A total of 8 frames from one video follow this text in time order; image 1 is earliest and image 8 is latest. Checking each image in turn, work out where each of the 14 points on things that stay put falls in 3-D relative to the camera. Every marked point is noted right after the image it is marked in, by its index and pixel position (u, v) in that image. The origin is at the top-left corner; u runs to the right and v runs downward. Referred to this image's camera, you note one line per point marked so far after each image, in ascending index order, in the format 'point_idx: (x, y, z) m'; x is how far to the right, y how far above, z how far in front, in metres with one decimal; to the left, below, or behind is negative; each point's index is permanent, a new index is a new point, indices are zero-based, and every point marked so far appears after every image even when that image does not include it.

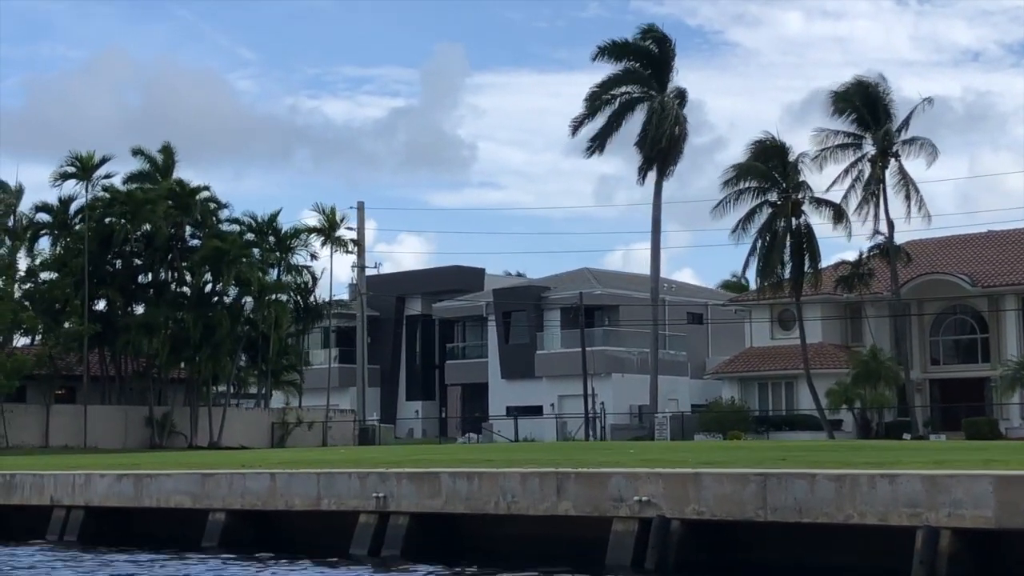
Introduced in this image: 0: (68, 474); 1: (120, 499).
0: (-5.7, -2.4, +18.0) m
1: (-4.9, -2.6, +17.4) m
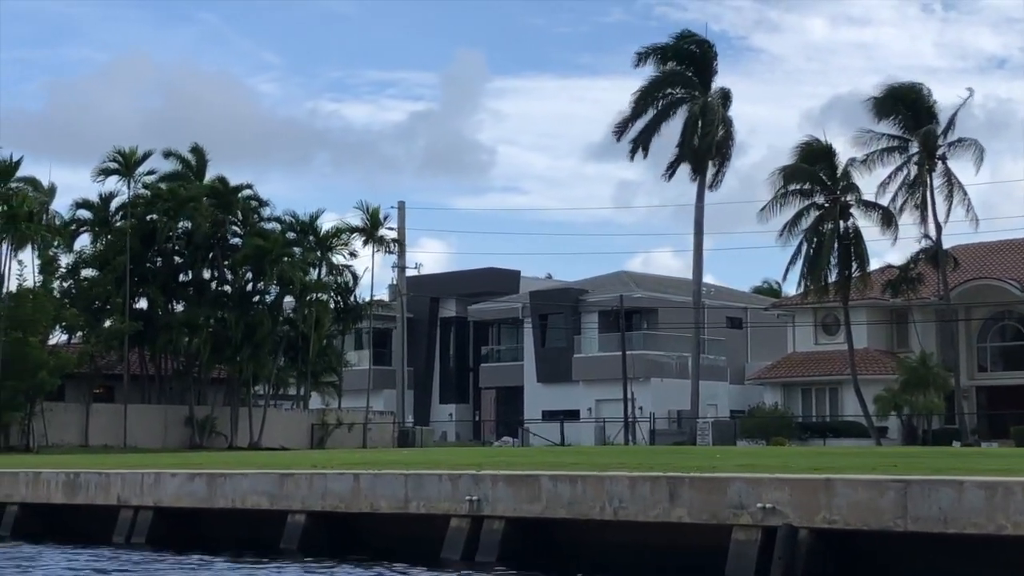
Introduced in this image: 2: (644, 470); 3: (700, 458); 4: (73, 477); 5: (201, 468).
0: (-4.7, -2.3, +17.4) m
1: (-3.8, -2.5, +16.7) m
2: (+1.7, -2.2, +16.5) m
3: (+2.4, -2.2, +17.7) m
4: (-5.7, -2.4, +18.0) m
5: (-4.2, -2.4, +18.7) m
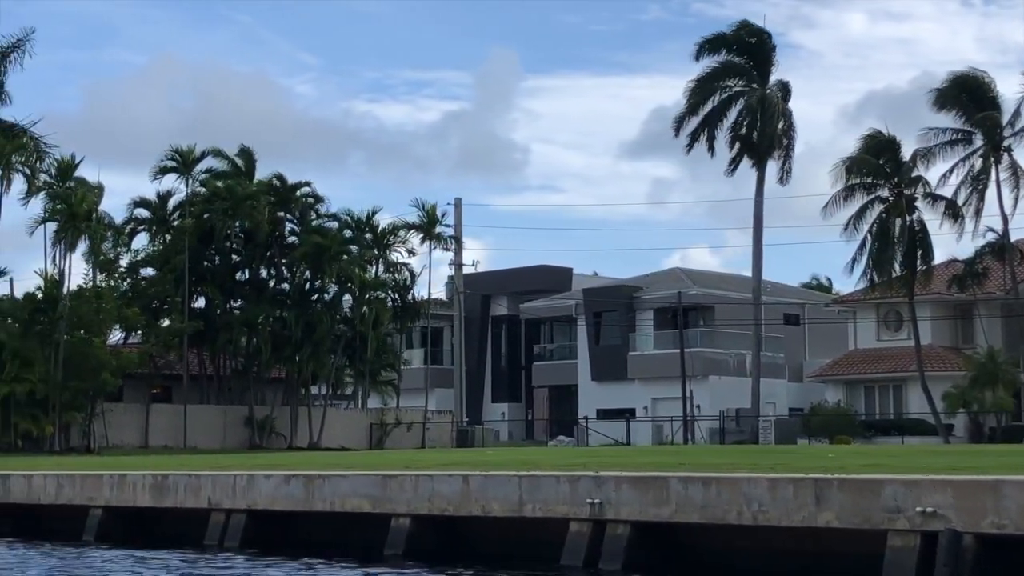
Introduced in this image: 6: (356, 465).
0: (-3.4, -2.3, +16.8) m
1: (-2.6, -2.5, +16.1) m
2: (+2.9, -2.1, +15.7) m
3: (+3.7, -2.1, +16.9) m
4: (-4.4, -2.4, +17.4) m
5: (-2.9, -2.4, +18.1) m
6: (-2.1, -2.5, +19.5) m
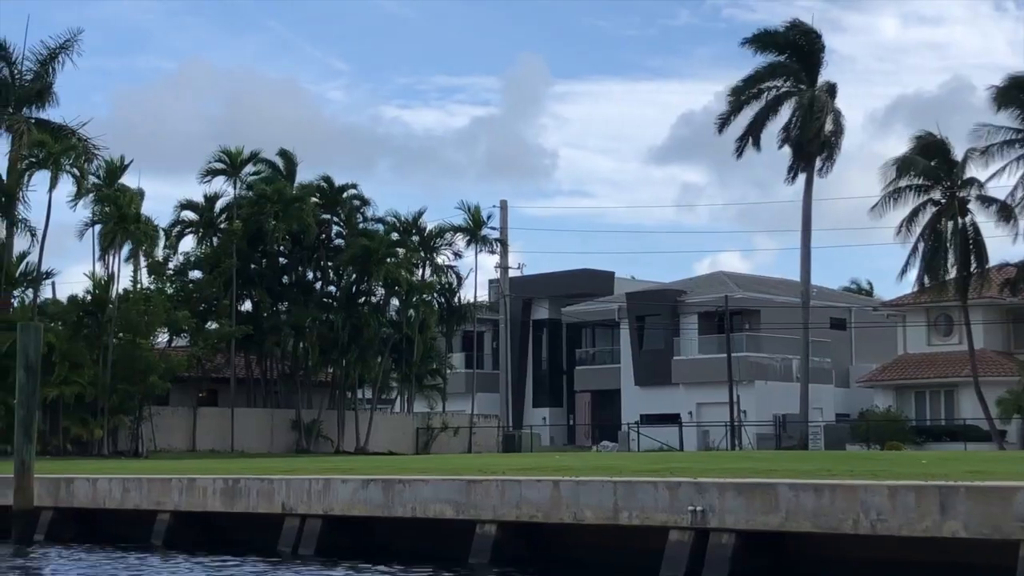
0: (-2.4, -2.2, +16.3) m
1: (-1.6, -2.5, +15.6) m
2: (+3.9, -2.1, +15.1) m
3: (+4.7, -2.1, +16.3) m
4: (-3.4, -2.4, +17.0) m
5: (-1.9, -2.4, +17.6) m
6: (-1.1, -2.5, +19.0) m
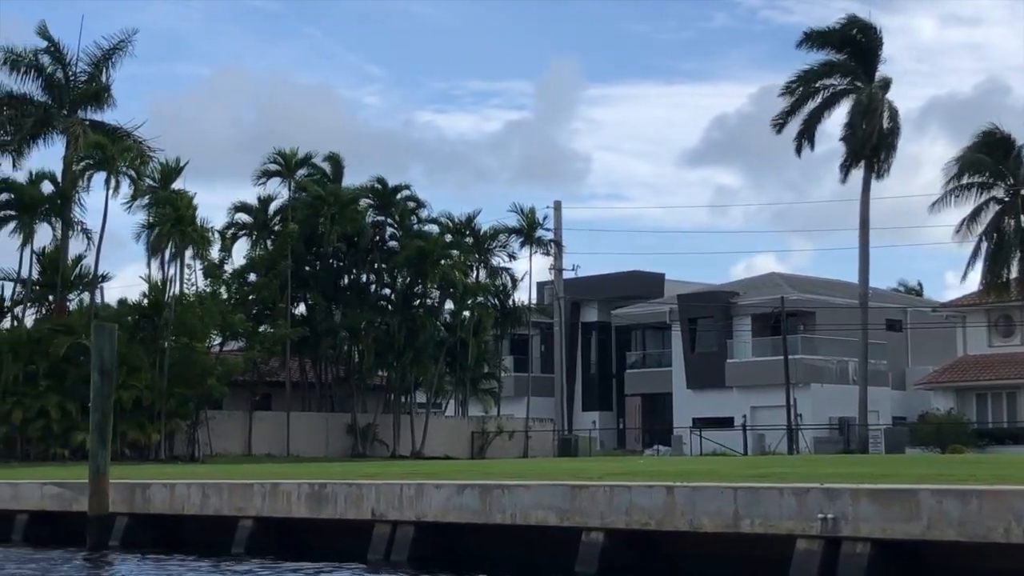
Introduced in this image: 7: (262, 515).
0: (-1.3, -2.2, +15.7) m
1: (-0.5, -2.4, +14.9) m
2: (+4.9, -2.0, +14.3) m
3: (+5.8, -2.0, +15.5) m
4: (-2.3, -2.4, +16.4) m
5: (-0.7, -2.3, +16.9) m
6: (+0.1, -2.5, +18.3) m
7: (-3.1, -2.8, +17.2) m
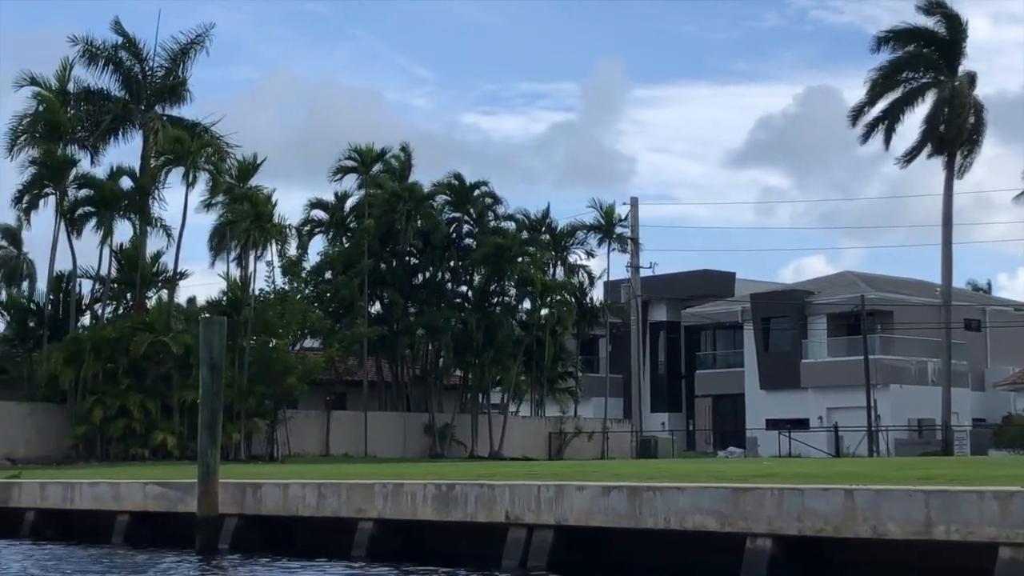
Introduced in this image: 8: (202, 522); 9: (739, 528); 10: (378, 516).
0: (+0.2, -2.1, +14.8) m
1: (+1.0, -2.3, +14.0) m
2: (+6.4, -1.9, +13.2) m
3: (+7.3, -1.9, +14.4) m
4: (-0.7, -2.2, +15.5) m
5: (+0.9, -2.2, +16.0) m
6: (+1.7, -2.3, +17.4) m
7: (-1.5, -2.7, +16.3) m
8: (-4.0, -3.0, +18.1) m
9: (+2.1, -2.3, +13.3) m
10: (-1.6, -2.7, +16.3) m
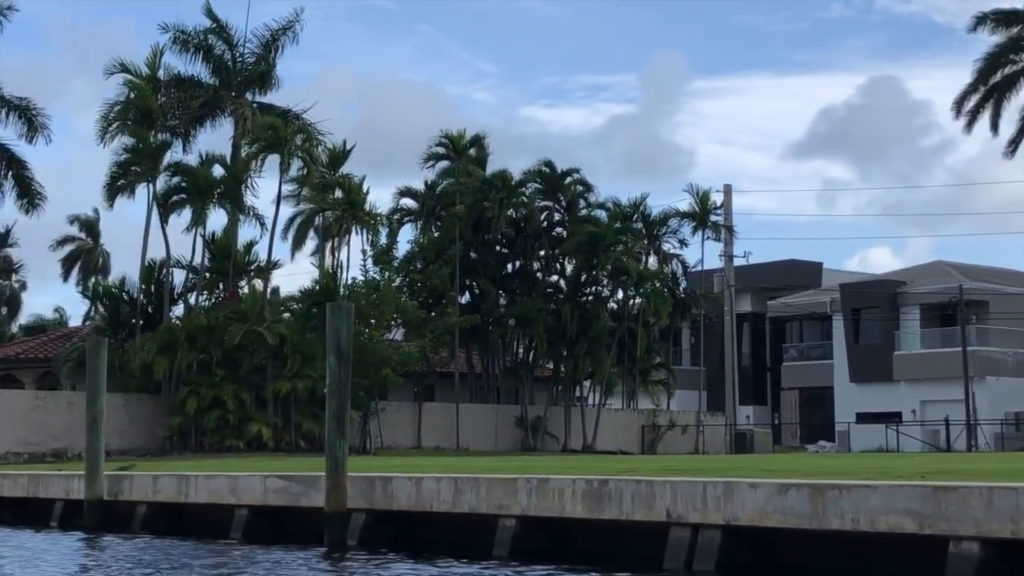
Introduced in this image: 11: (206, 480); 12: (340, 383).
0: (+1.8, -1.9, +13.7) m
1: (+2.6, -2.1, +12.9) m
2: (+8.0, -1.7, +11.9) m
3: (+8.9, -1.7, +13.0) m
4: (+0.9, -2.1, +14.5) m
5: (+2.5, -2.0, +14.9) m
6: (+3.4, -2.2, +16.3) m
7: (+0.2, -2.5, +15.4) m
8: (-2.3, -2.9, +17.2) m
9: (+3.7, -2.1, +12.1) m
10: (+0.1, -2.5, +15.4) m
11: (-4.3, -2.7, +19.6) m
12: (-2.2, -1.2, +17.5) m
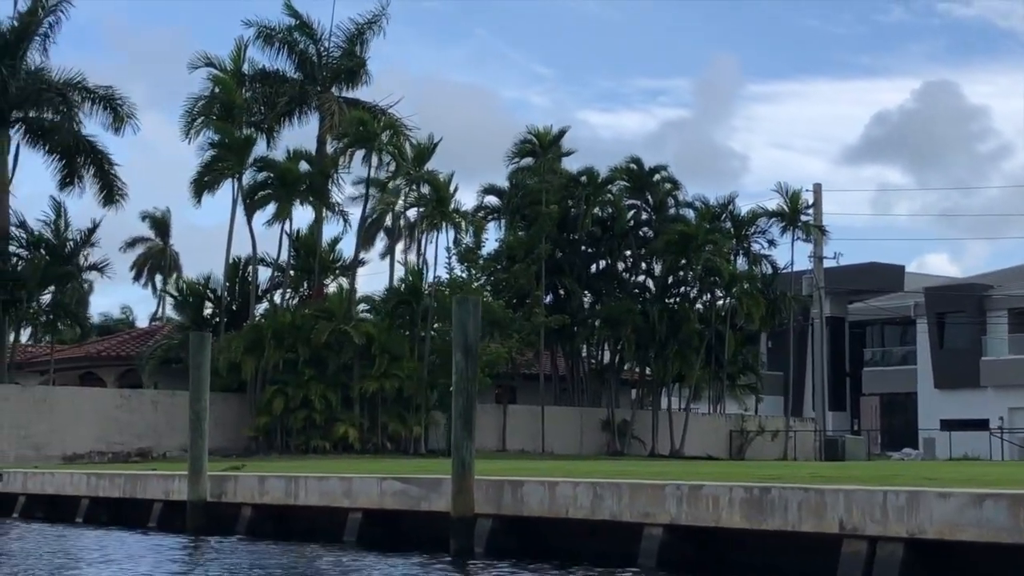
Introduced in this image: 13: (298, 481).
0: (+3.3, -1.8, +12.6) m
1: (+4.0, -2.1, +11.8) m
2: (+9.4, -1.6, +10.5) m
3: (+10.4, -1.7, +11.6) m
4: (+2.4, -2.0, +13.4) m
5: (+4.1, -2.0, +13.8) m
6: (+5.0, -2.1, +15.1) m
7: (+1.7, -2.4, +14.3) m
8: (-0.6, -2.8, +16.3) m
9: (+5.1, -2.0, +11.0) m
10: (+1.7, -2.4, +14.3) m
11: (-2.6, -2.6, +18.8) m
12: (-0.6, -1.1, +16.6) m
13: (-2.9, -2.6, +18.9) m
